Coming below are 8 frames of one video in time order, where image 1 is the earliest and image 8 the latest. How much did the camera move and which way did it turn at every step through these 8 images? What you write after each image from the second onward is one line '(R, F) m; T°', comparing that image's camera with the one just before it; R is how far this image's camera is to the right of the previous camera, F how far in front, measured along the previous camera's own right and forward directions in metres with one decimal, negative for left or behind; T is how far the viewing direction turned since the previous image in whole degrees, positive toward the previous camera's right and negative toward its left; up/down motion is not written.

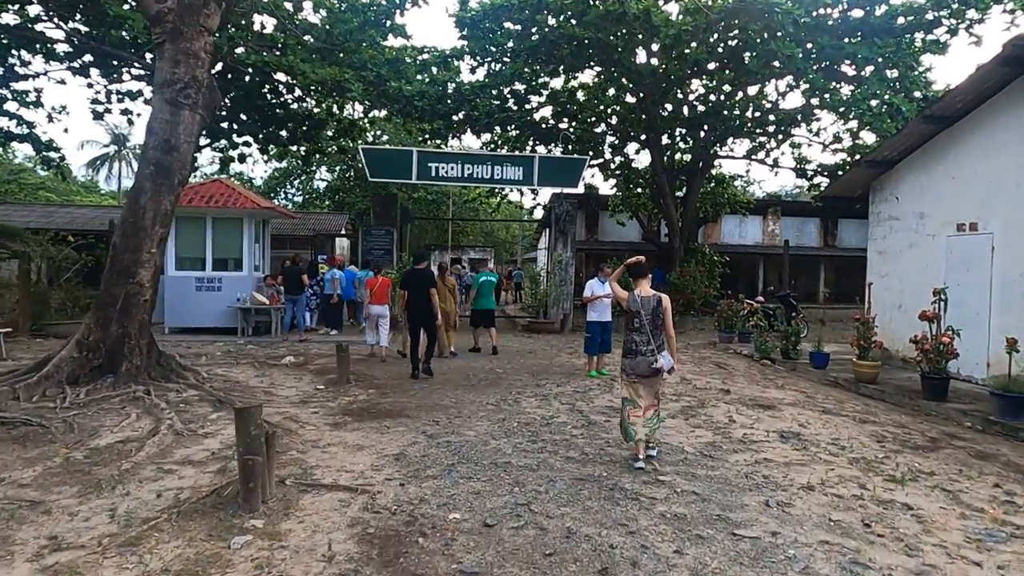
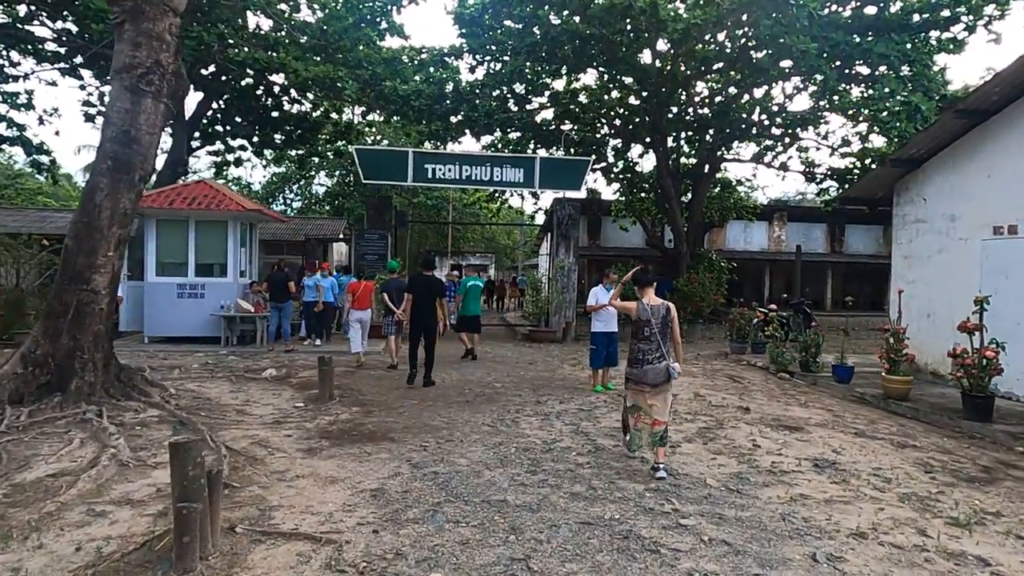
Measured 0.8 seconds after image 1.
(0.0, +0.7) m; 0°
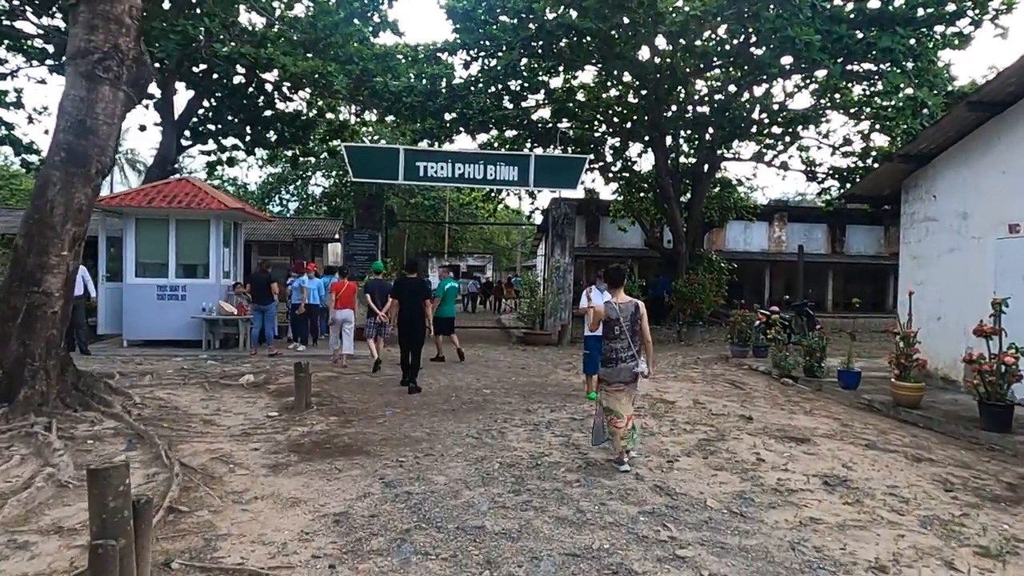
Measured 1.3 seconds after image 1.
(+0.1, +0.5) m; 0°
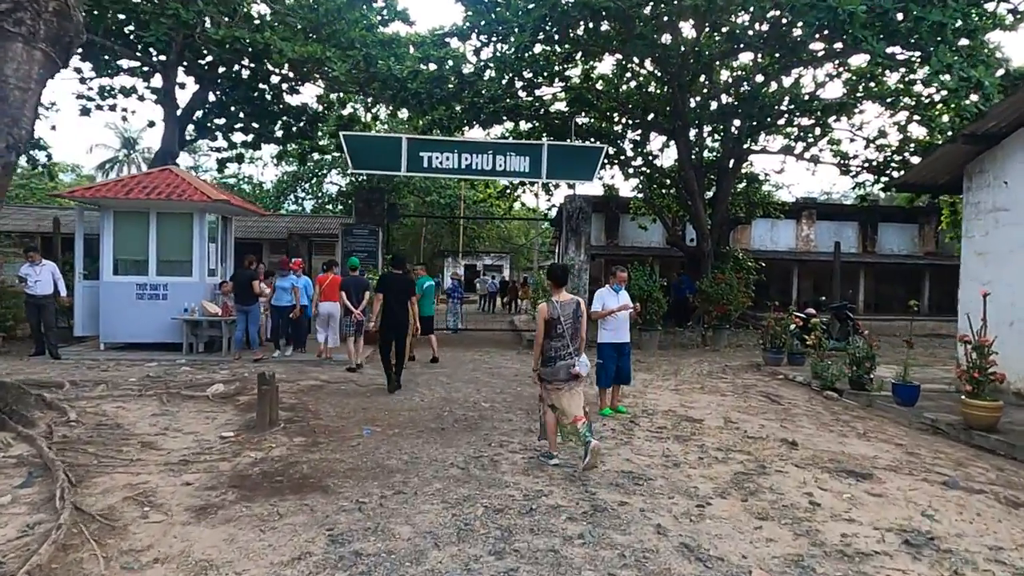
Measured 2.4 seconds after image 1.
(+0.2, +1.1) m; -2°
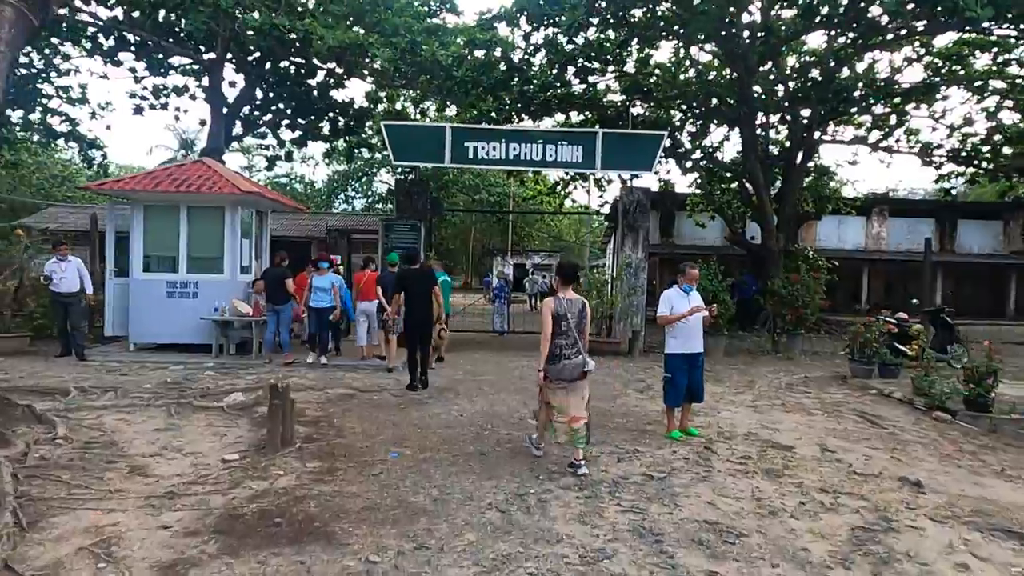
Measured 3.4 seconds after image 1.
(0.0, +1.0) m; -4°
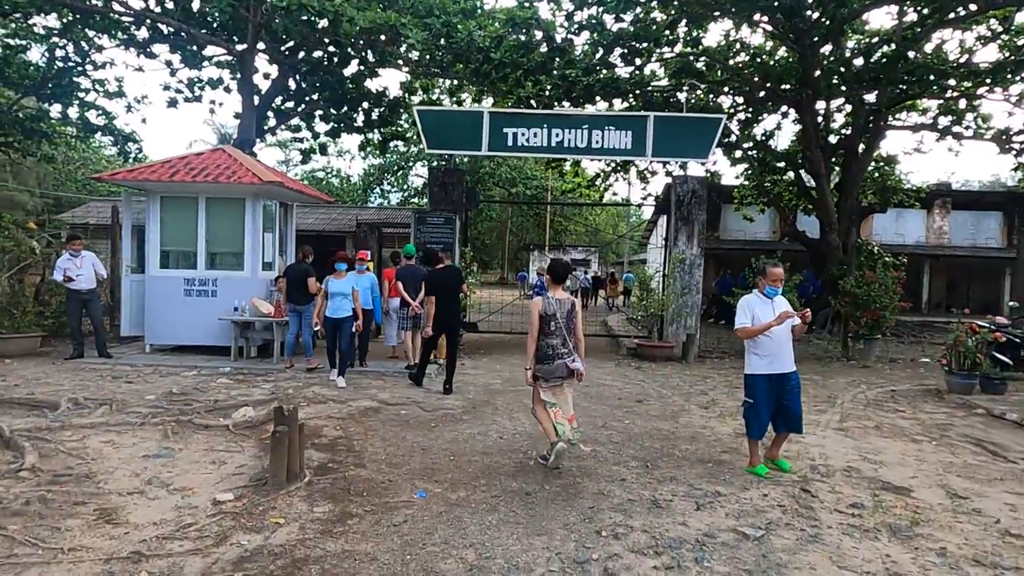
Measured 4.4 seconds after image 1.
(-0.1, +1.0) m; -3°
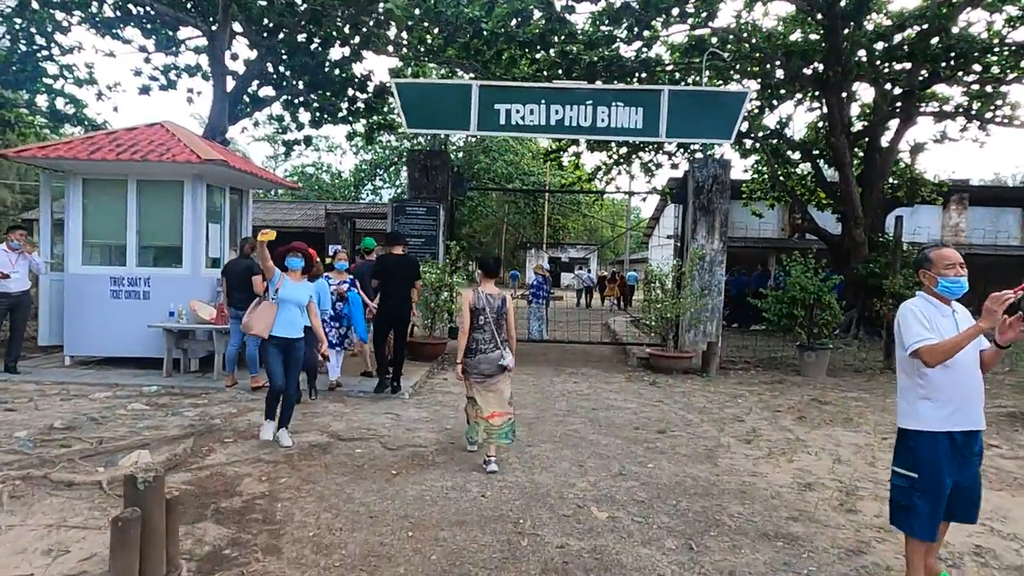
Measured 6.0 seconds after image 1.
(+0.1, +1.7) m; 0°
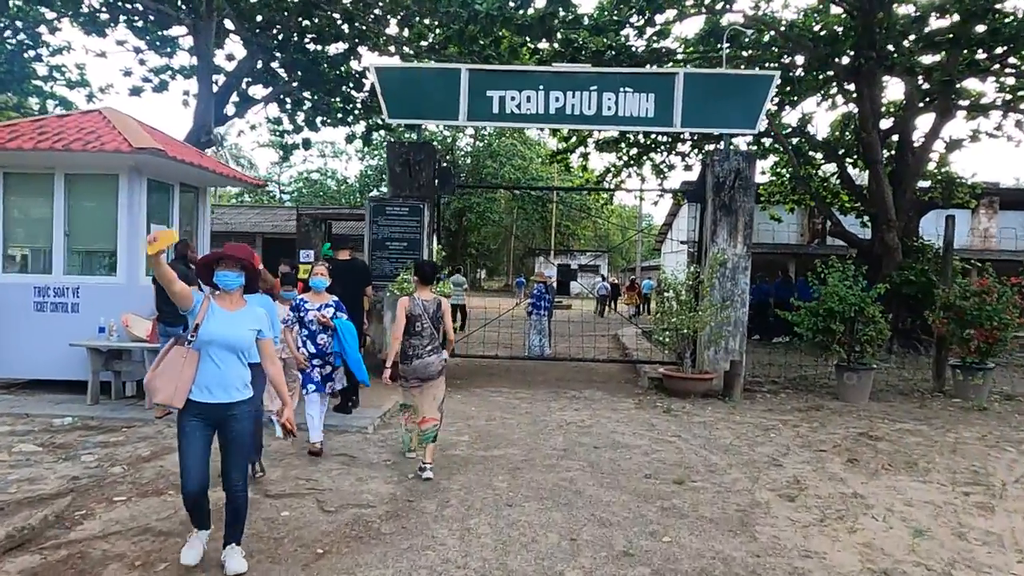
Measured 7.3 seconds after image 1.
(+0.2, +1.3) m; -1°
